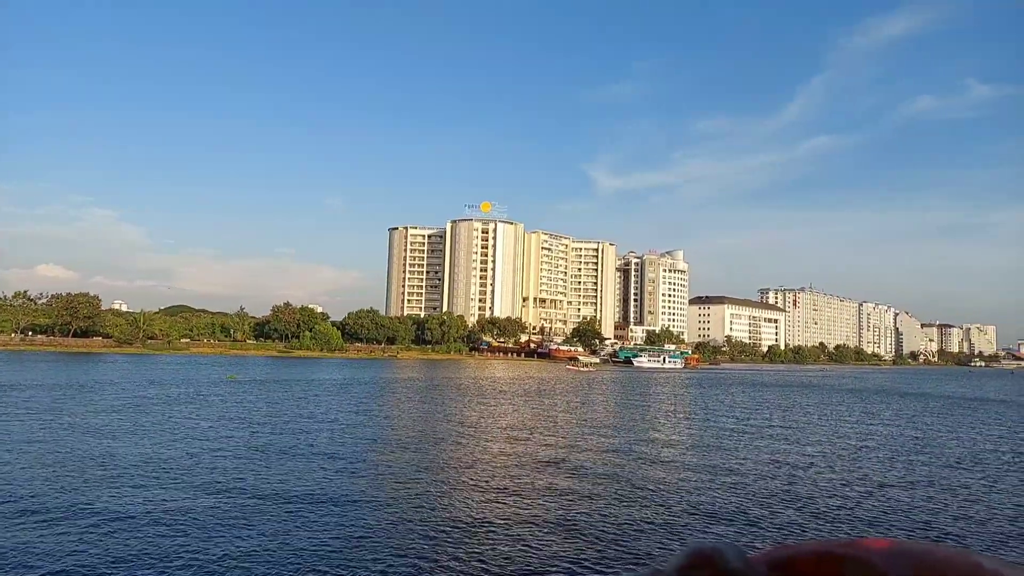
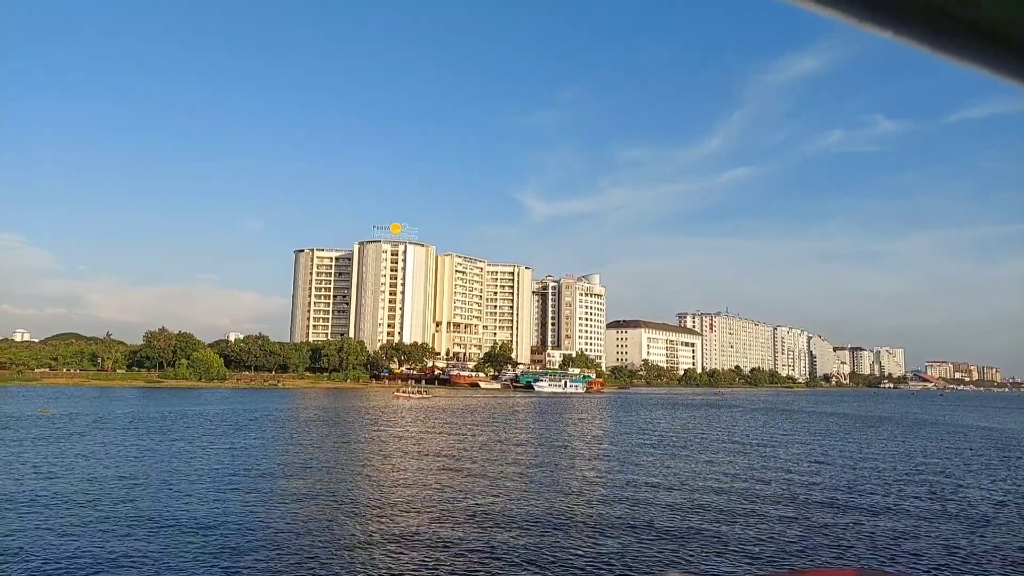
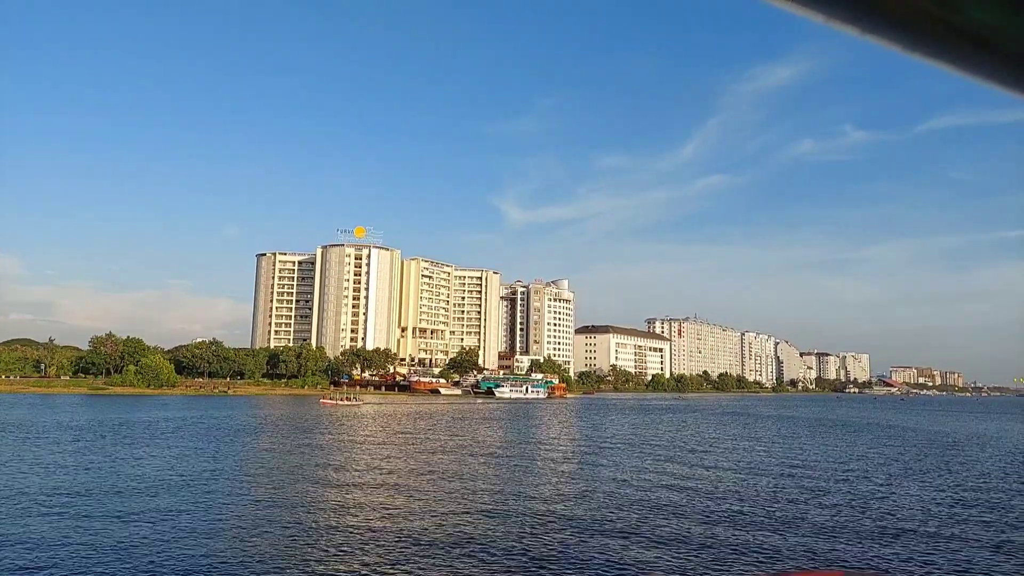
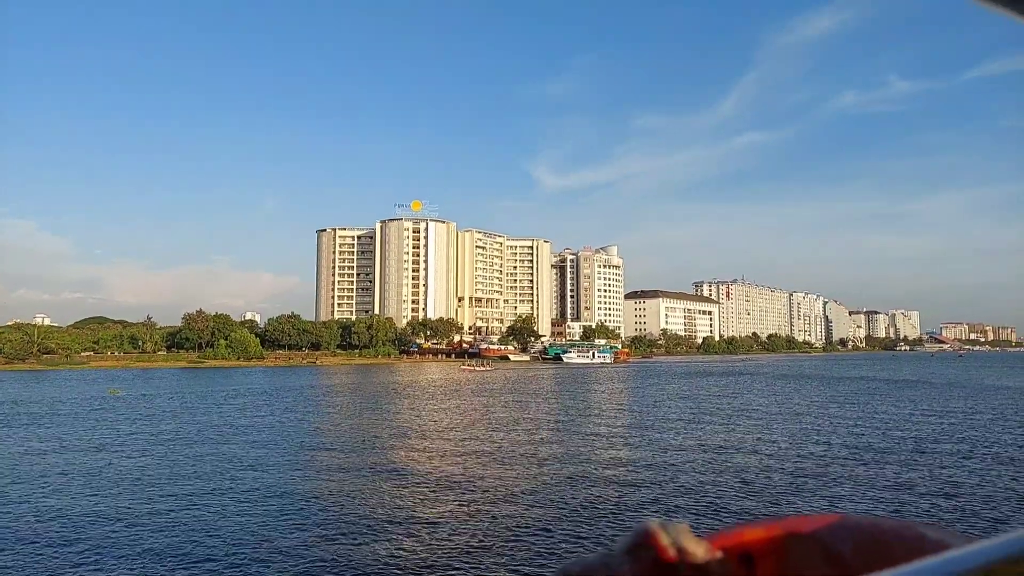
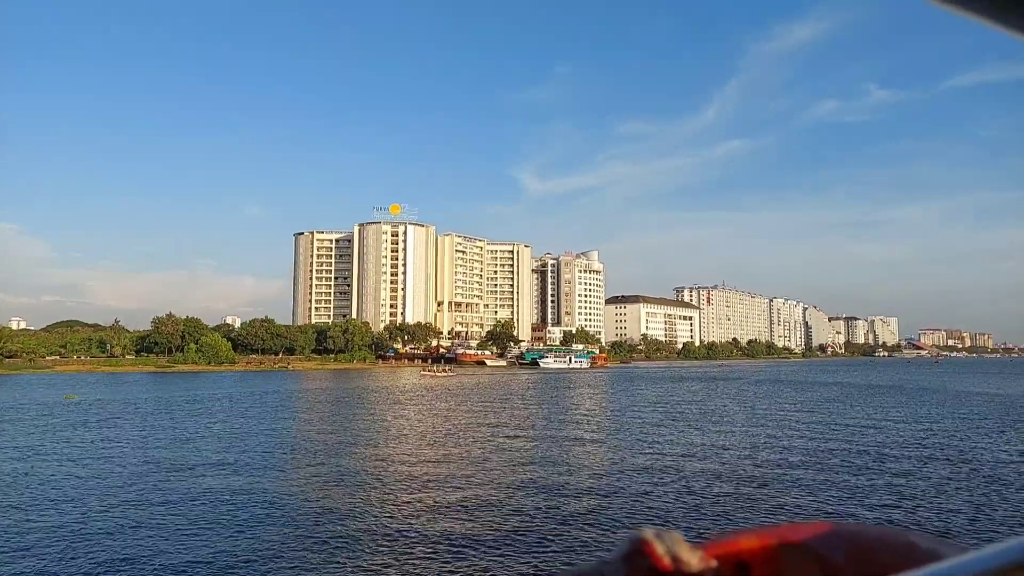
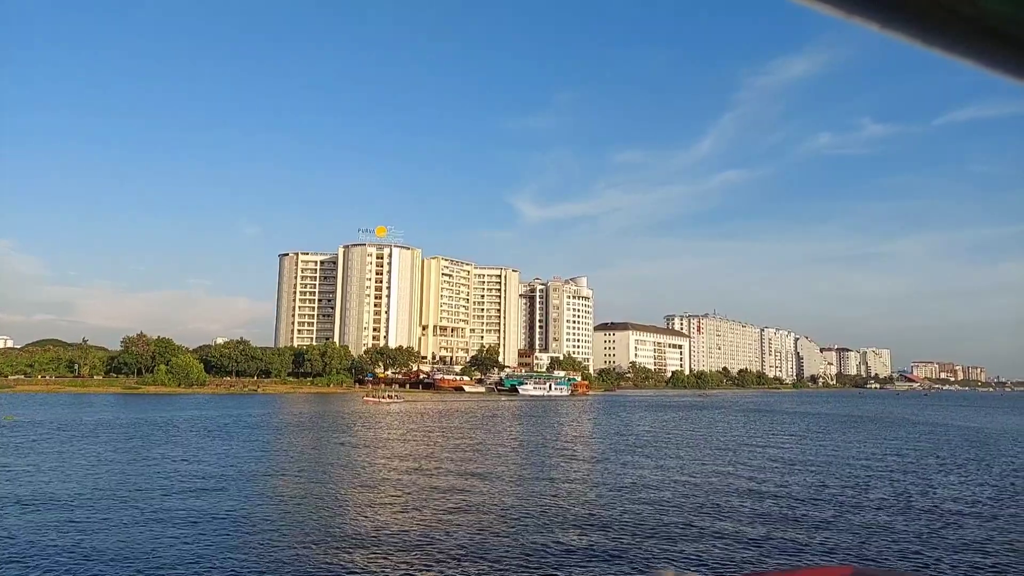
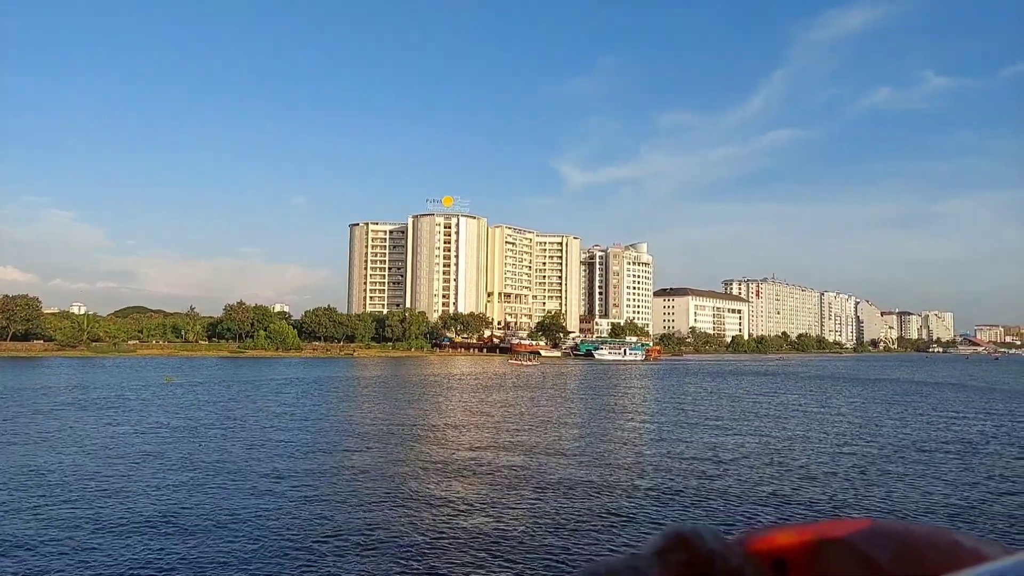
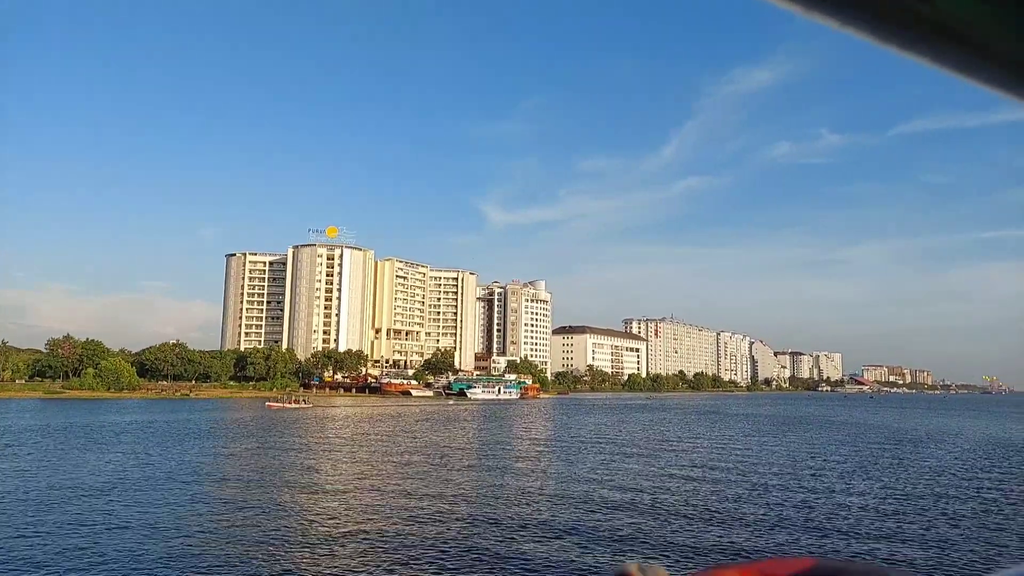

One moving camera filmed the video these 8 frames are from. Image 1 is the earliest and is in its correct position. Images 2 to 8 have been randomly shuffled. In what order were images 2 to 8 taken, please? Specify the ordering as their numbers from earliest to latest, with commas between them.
7, 4, 5, 2, 6, 3, 8
